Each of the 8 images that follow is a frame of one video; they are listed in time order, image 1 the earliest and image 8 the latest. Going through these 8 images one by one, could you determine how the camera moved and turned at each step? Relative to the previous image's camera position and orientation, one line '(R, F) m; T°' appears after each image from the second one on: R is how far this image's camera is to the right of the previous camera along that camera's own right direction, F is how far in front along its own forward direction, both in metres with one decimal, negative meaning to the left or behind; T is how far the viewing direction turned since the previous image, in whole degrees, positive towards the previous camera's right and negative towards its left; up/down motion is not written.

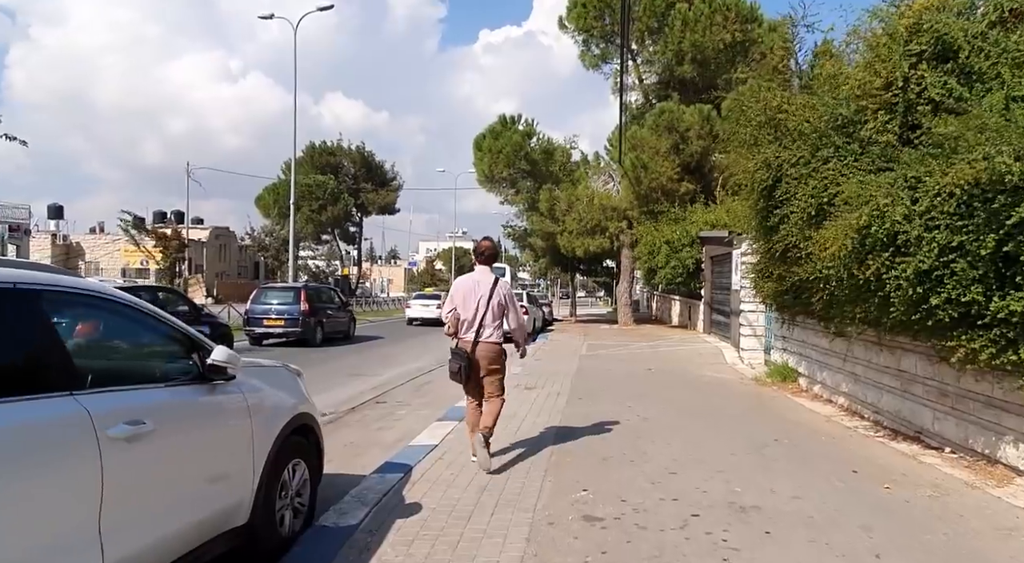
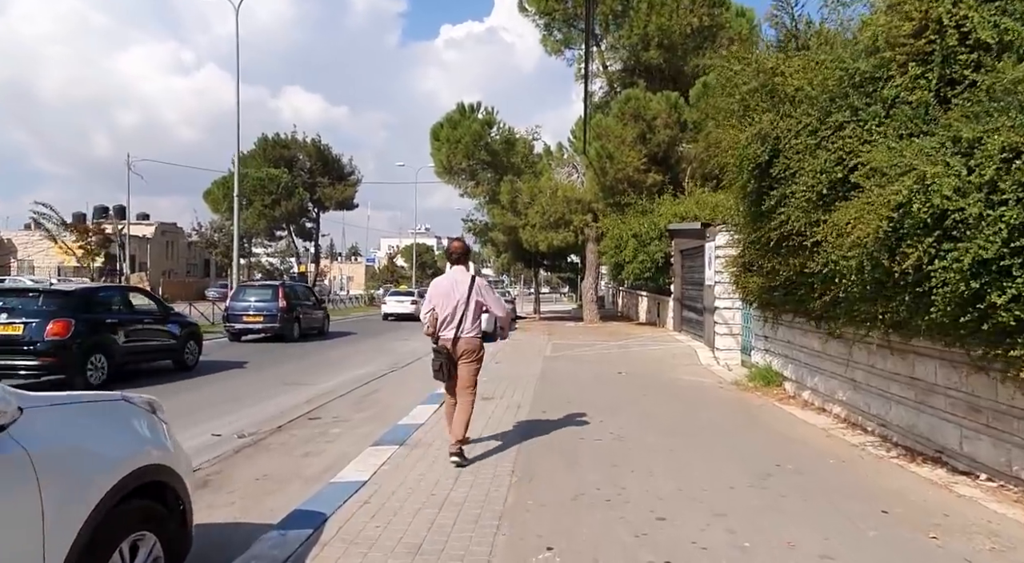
(+0.1, +1.3) m; +3°
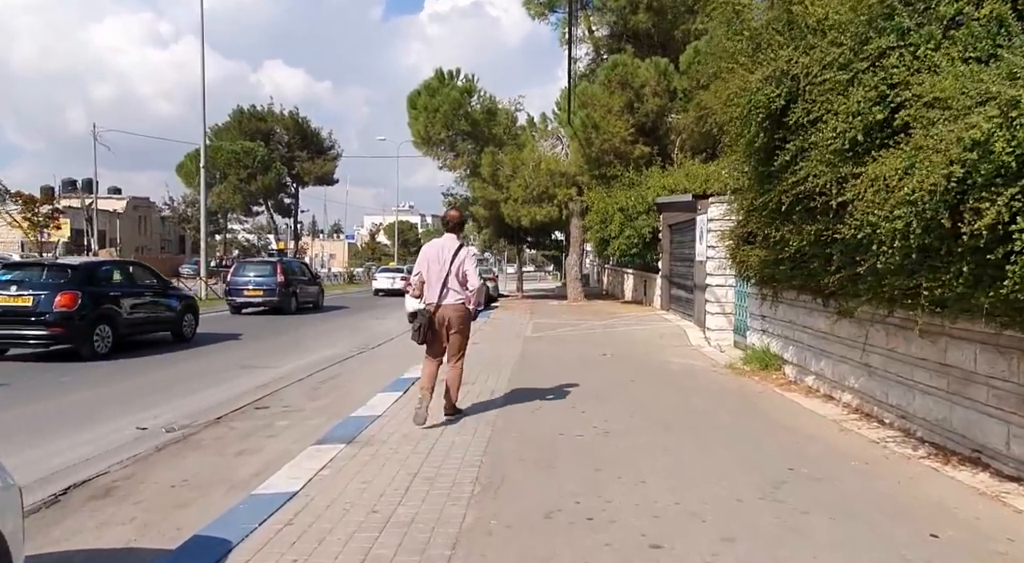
(+0.1, +1.1) m; +1°
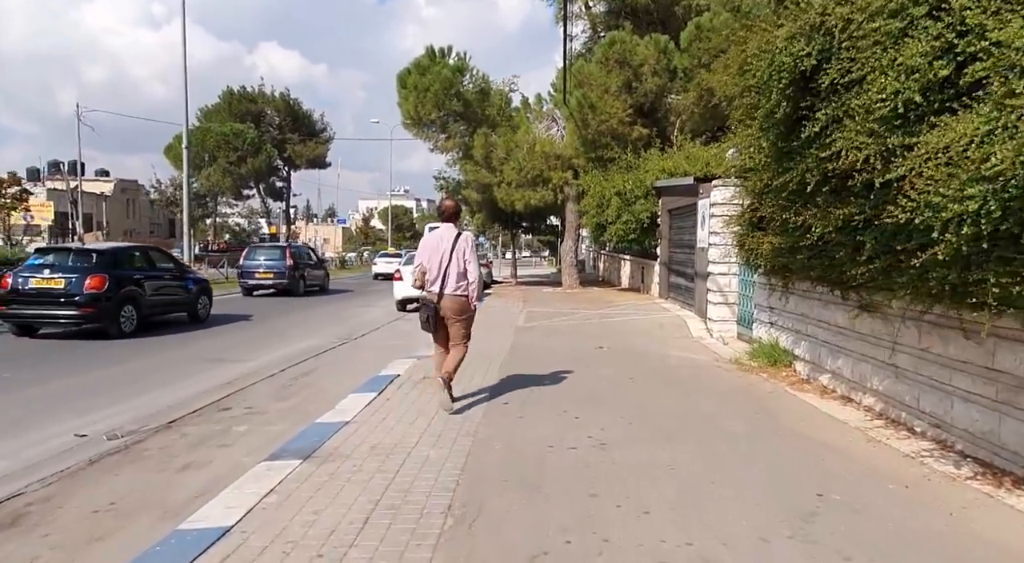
(+0.1, +0.8) m; 0°
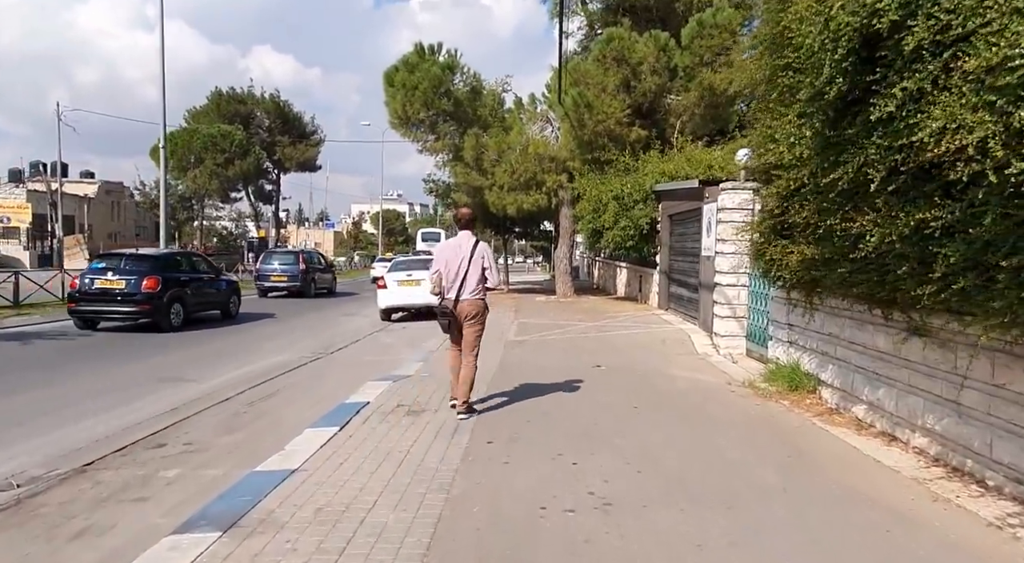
(+0.1, +1.1) m; +1°
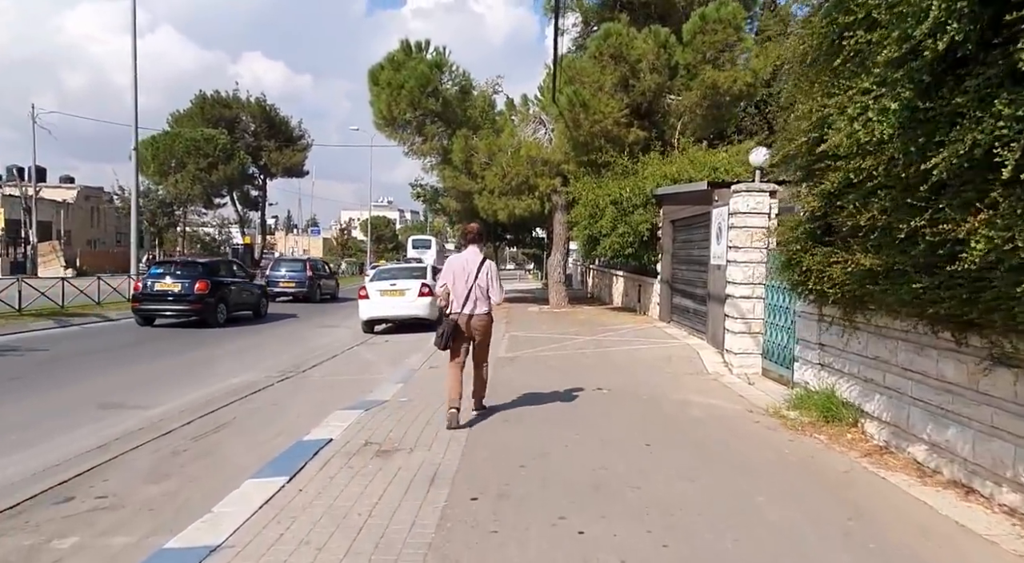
(0.0, +1.2) m; +1°
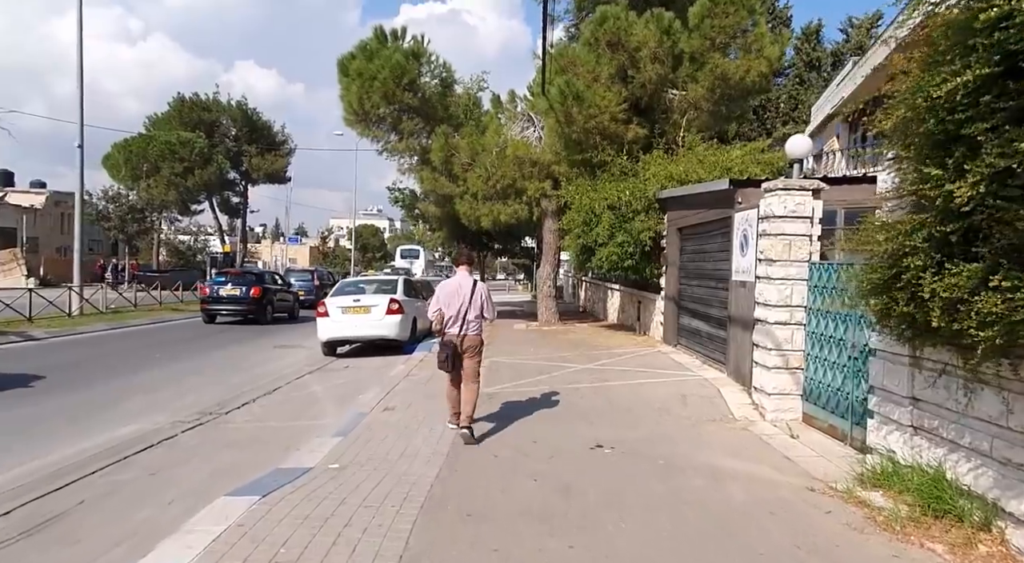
(+0.2, +2.3) m; +1°
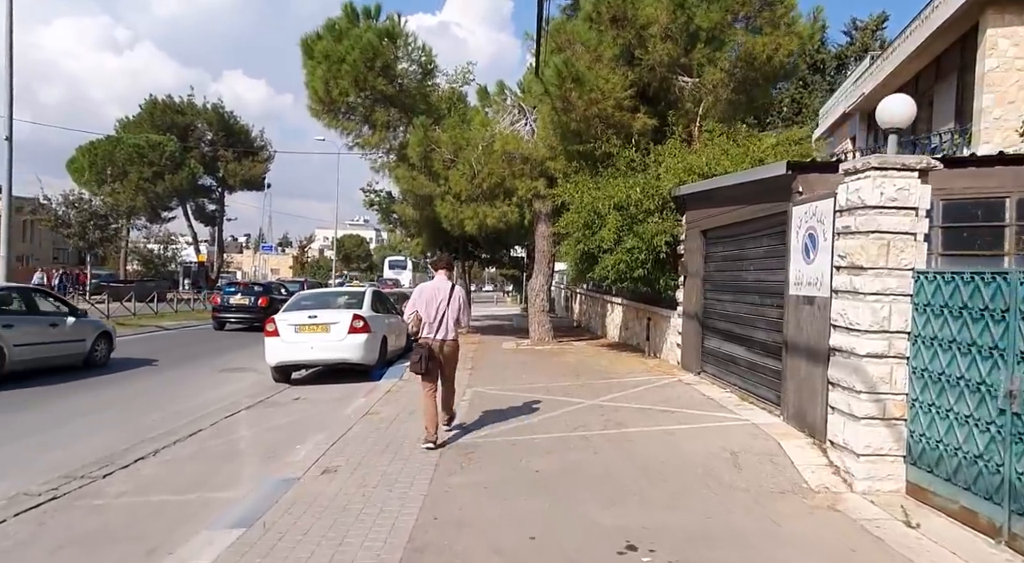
(0.0, +2.5) m; +1°
